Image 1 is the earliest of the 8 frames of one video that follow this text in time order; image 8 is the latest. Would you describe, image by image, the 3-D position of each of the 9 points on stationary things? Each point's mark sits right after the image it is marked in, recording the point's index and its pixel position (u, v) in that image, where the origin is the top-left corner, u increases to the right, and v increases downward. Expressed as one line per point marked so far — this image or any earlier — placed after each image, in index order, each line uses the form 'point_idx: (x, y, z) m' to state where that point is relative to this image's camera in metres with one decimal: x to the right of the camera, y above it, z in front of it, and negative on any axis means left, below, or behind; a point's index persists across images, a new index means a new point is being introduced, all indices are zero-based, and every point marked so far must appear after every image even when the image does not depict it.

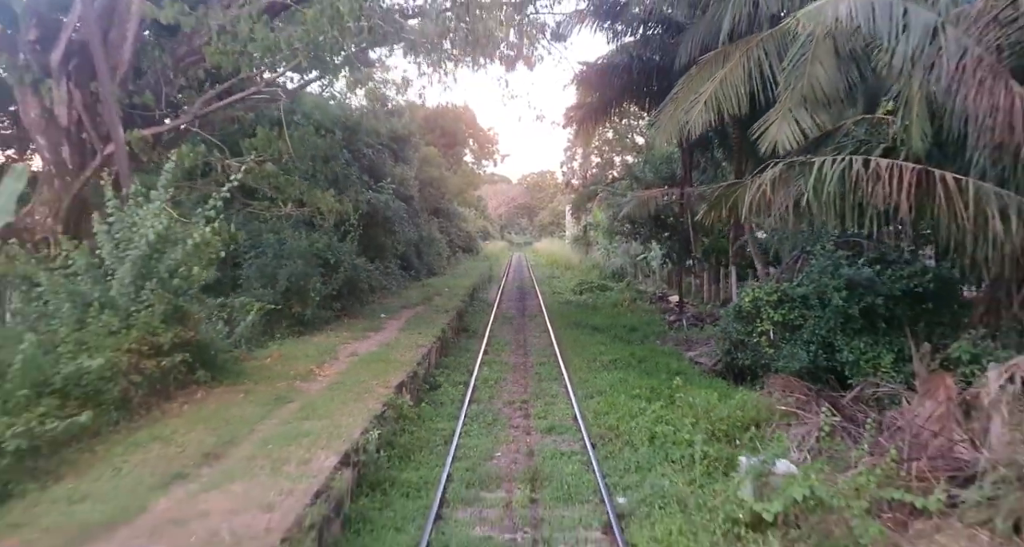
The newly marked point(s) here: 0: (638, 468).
0: (+1.2, -1.8, +5.1) m
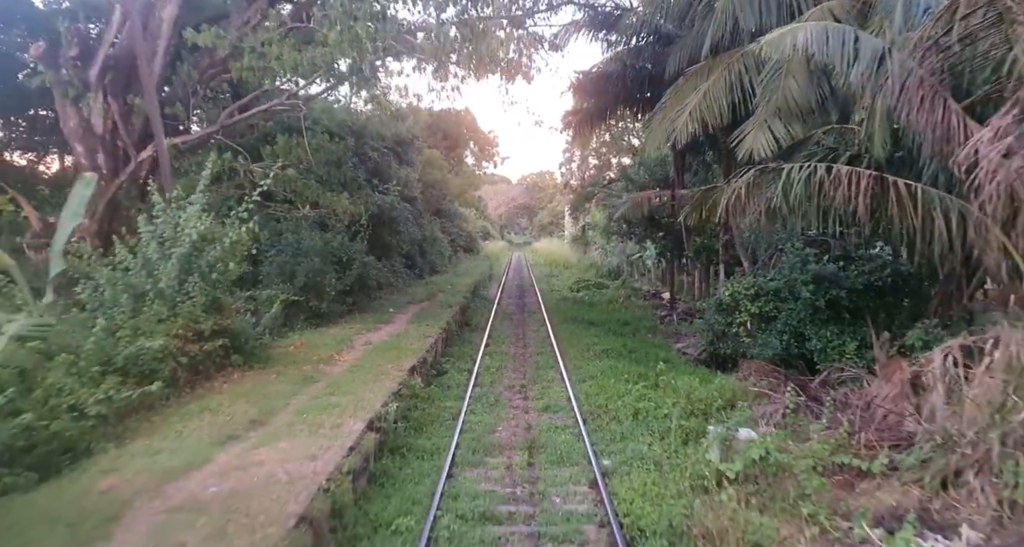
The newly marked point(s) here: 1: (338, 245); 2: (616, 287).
0: (+1.2, -1.7, +5.9) m
1: (-3.5, +0.6, +11.0) m
2: (+3.7, -0.6, +19.6) m
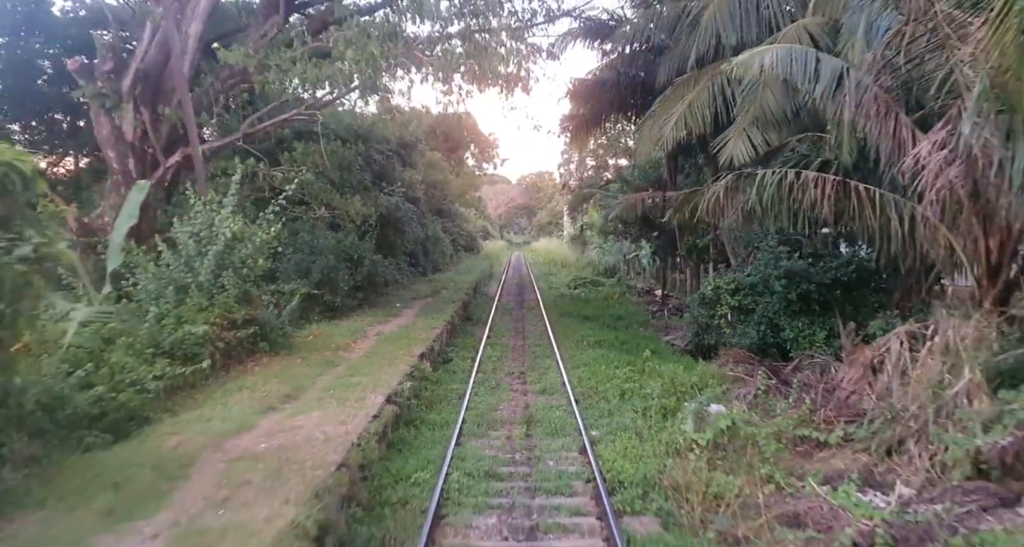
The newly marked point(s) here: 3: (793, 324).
0: (+1.2, -1.7, +6.6) m
1: (-3.5, +0.6, +11.8) m
2: (+3.7, -0.5, +20.3) m
3: (+4.2, -0.8, +8.4) m
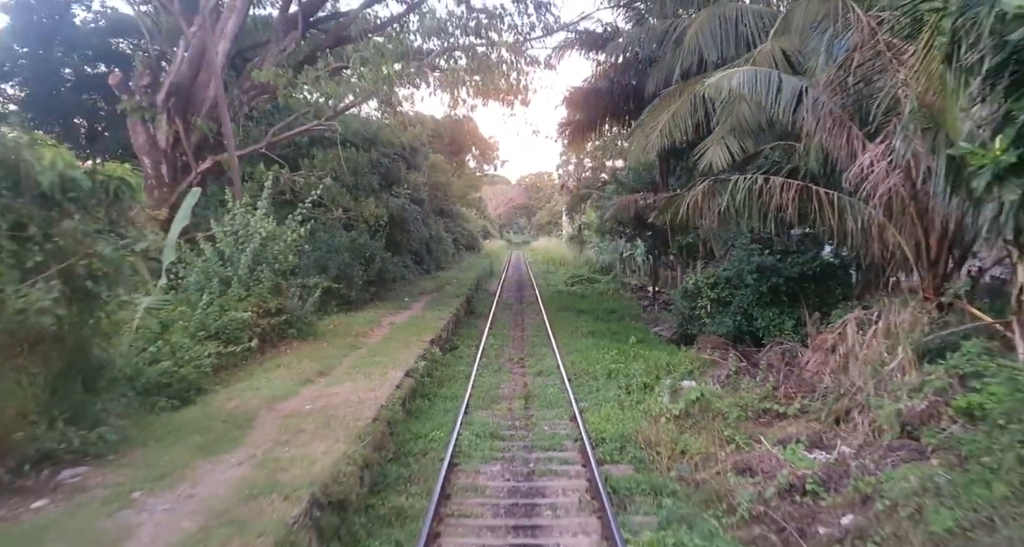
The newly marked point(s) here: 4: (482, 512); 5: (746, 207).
0: (+1.2, -1.6, +7.6) m
1: (-3.5, +0.7, +12.7) m
2: (+3.7, -0.4, +21.3) m
3: (+4.2, -0.7, +9.3) m
4: (-0.2, -1.9, +4.5) m
5: (+3.8, +1.1, +8.9) m
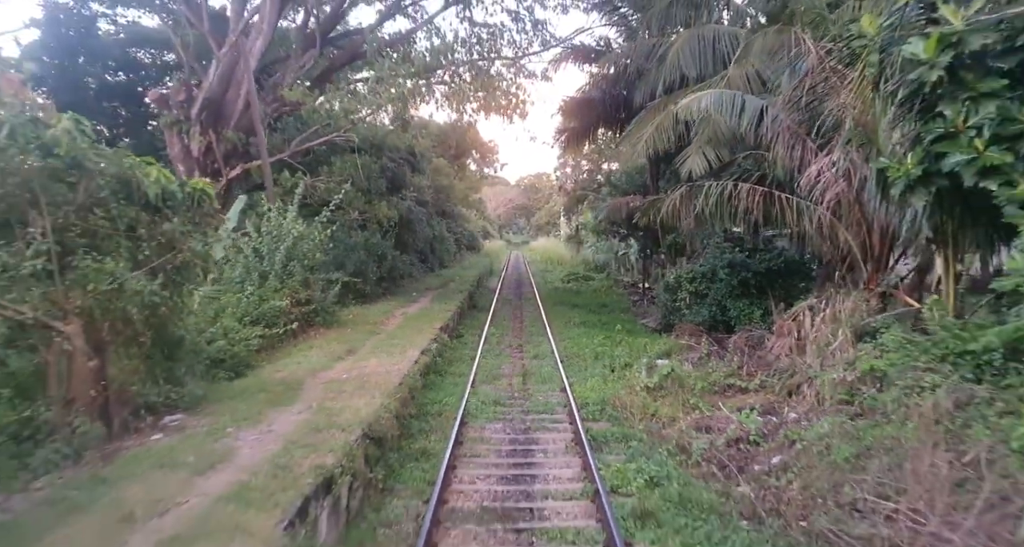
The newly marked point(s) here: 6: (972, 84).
0: (+1.2, -1.5, +8.7) m
1: (-3.5, +0.8, +13.9) m
2: (+3.6, -0.3, +22.4) m
3: (+4.2, -0.6, +10.5) m
4: (-0.2, -1.8, +5.7) m
5: (+3.8, +1.2, +10.1) m
6: (+4.7, +1.9, +5.7) m
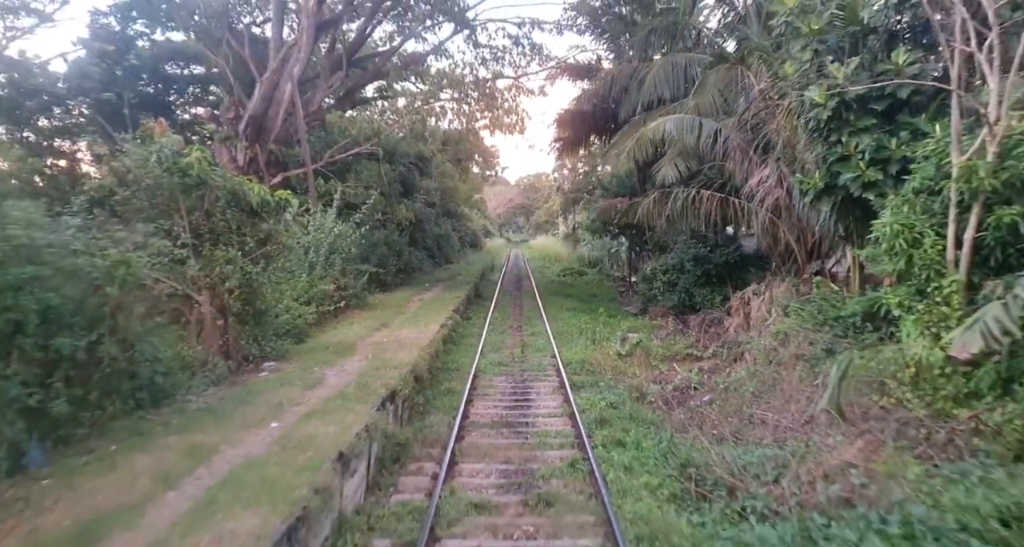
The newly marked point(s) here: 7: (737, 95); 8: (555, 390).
0: (+1.2, -1.3, +10.8) m
1: (-3.5, +1.0, +15.9) m
2: (+3.6, -0.1, +24.5) m
3: (+4.2, -0.4, +12.5) m
4: (-0.2, -1.6, +7.7) m
5: (+3.8, +1.3, +12.1) m
6: (+4.7, +2.1, +7.7) m
7: (+4.4, +3.5, +11.0) m
8: (+0.6, -1.6, +7.7) m
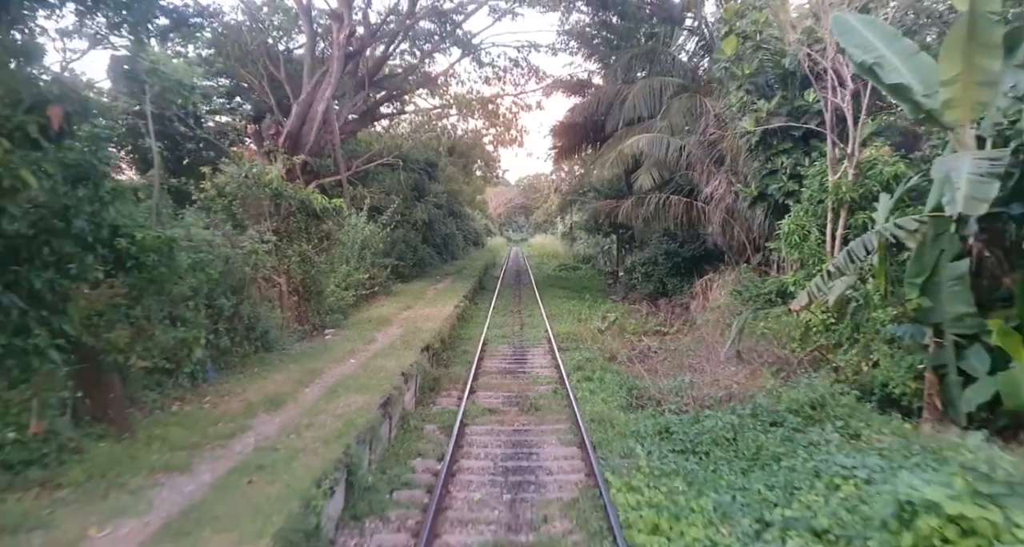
0: (+1.2, -1.1, +13.1) m
1: (-3.5, +1.2, +18.2) m
2: (+3.7, +0.1, +26.8) m
3: (+4.3, -0.2, +14.8) m
4: (-0.2, -1.5, +10.0) m
5: (+3.8, +1.6, +14.4) m
6: (+4.8, +2.3, +10.0) m
7: (+4.5, +3.7, +13.2) m
8: (+0.6, -1.4, +10.0) m
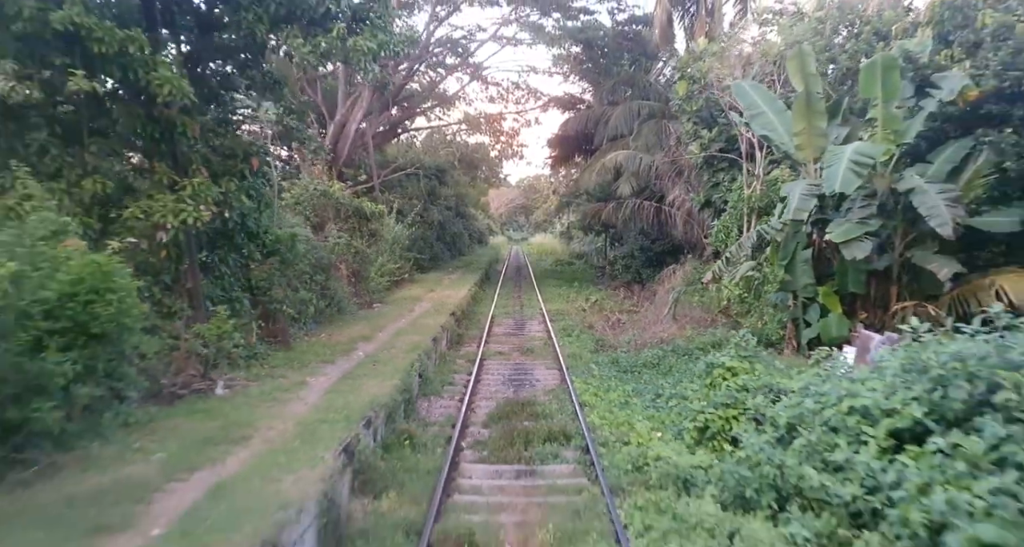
0: (+1.3, -0.9, +16.1) m
1: (-3.4, +1.5, +21.2) m
2: (+3.7, +0.4, +29.8) m
3: (+4.3, +0.1, +17.8) m
4: (-0.2, -1.2, +13.0) m
5: (+3.8, +1.8, +17.4) m
6: (+4.8, +2.6, +13.0) m
7: (+4.5, +4.0, +16.3) m
8: (+0.7, -1.2, +13.0) m
